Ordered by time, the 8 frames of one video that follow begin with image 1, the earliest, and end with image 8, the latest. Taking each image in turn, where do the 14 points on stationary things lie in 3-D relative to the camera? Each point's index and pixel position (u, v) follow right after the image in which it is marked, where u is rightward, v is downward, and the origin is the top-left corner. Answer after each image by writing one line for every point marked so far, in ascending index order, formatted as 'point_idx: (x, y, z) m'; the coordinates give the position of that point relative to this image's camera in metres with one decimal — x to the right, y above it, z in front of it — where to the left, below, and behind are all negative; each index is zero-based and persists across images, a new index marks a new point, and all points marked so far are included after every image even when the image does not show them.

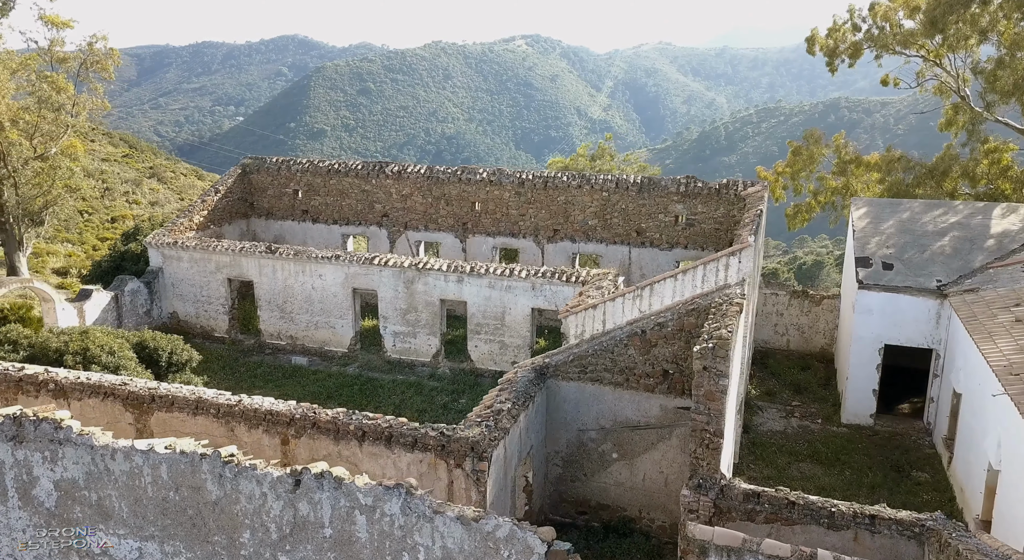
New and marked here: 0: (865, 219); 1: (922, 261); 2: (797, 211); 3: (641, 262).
0: (+6.6, +1.2, +15.2) m
1: (+6.9, +0.3, +13.7) m
2: (+6.6, +1.6, +18.9) m
3: (+2.8, +0.4, +17.6) m
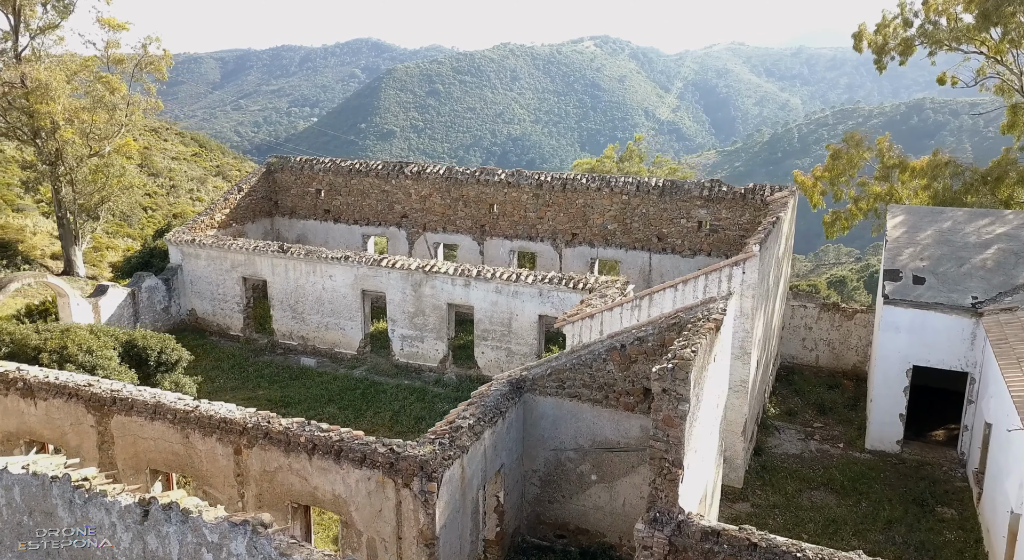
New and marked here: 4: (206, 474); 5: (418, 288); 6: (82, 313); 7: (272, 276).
0: (+6.7, +0.9, +14.0) m
1: (+6.9, +0.1, +12.6) m
2: (+7.0, +1.3, +17.7) m
3: (+3.1, +0.2, +16.8) m
4: (-3.5, -2.2, +9.2) m
5: (-1.8, -0.2, +16.0) m
6: (-8.5, -0.7, +16.2) m
7: (-5.1, +0.1, +17.3) m
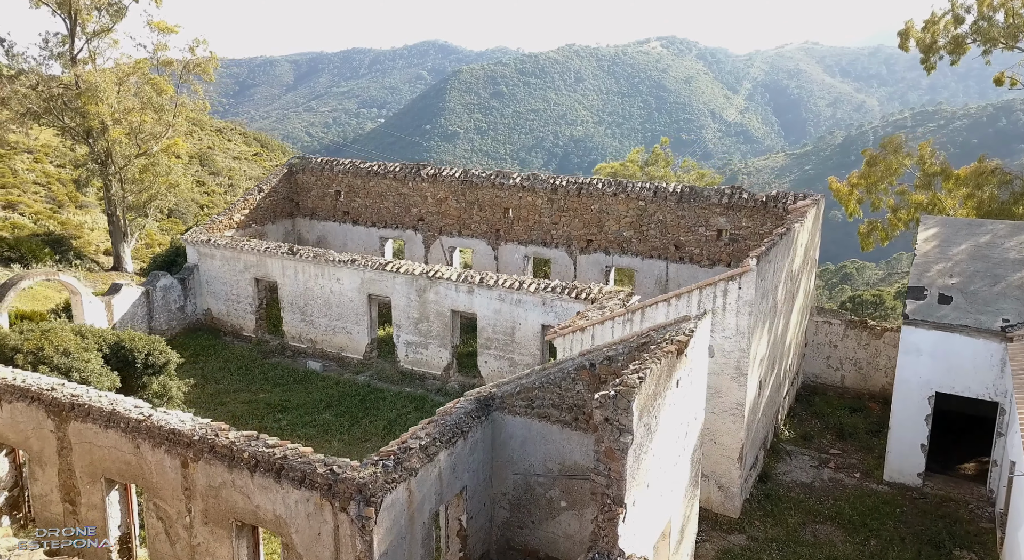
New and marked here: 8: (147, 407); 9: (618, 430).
0: (+6.6, +0.6, +12.9) m
1: (+6.7, -0.2, +11.4) m
2: (+7.3, +1.1, +16.6) m
3: (+3.3, 0.0, +16.0) m
4: (-3.9, -2.3, +8.9) m
5: (-1.7, -0.3, +15.6) m
6: (-8.3, -0.6, +16.3) m
7: (-4.8, +0.1, +17.2) m
8: (-4.2, -1.5, +9.3) m
9: (+0.9, -1.2, +6.7) m
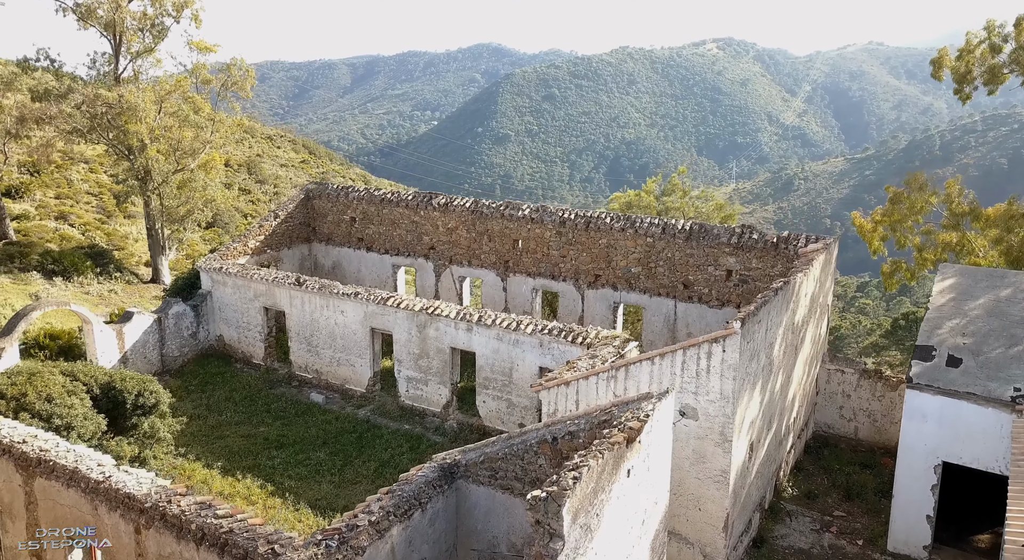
0: (+6.5, -0.2, +12.1) m
1: (+6.4, -1.0, +10.6) m
2: (+7.4, +0.2, +15.7) m
3: (+3.3, -0.7, +15.4) m
4: (-4.4, -2.9, +8.9) m
5: (-1.7, -0.9, +15.3) m
6: (-8.2, -1.2, +16.5) m
7: (-4.7, -0.6, +17.2) m
8: (-4.6, -2.1, +9.3) m
9: (+0.3, -2.0, +6.4) m
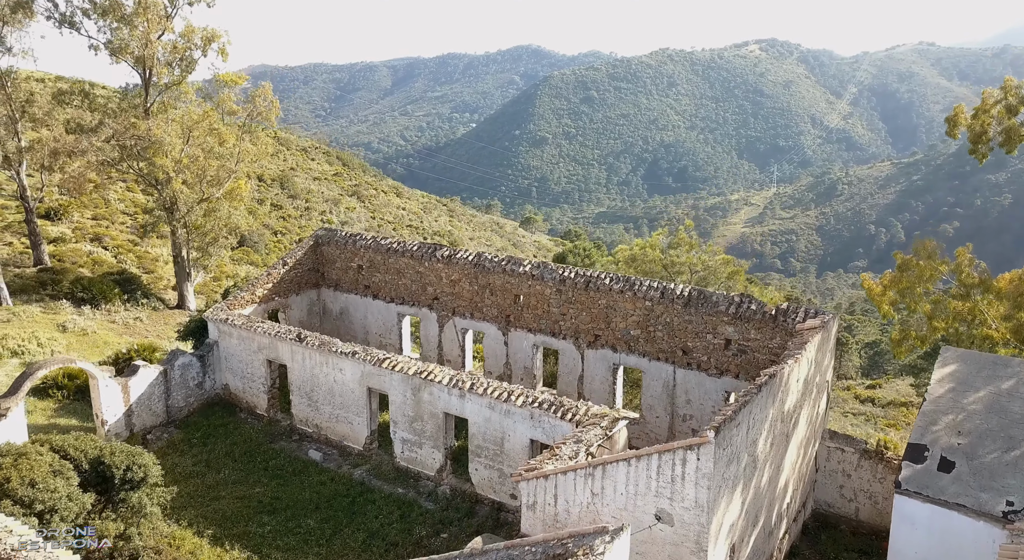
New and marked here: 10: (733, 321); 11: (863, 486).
0: (+6.2, -1.4, +11.6) m
1: (+6.1, -2.3, +10.1) m
2: (+7.3, -1.0, +15.2) m
3: (+3.2, -1.9, +15.0) m
4: (-4.8, -4.1, +9.0) m
5: (-1.8, -2.1, +15.3) m
6: (-8.3, -2.4, +16.8) m
7: (-4.7, -1.7, +17.2) m
8: (-5.0, -3.3, +9.4) m
9: (-0.3, -3.2, +6.2) m
10: (+3.9, -0.7, +14.3) m
11: (+5.8, -3.4, +13.4) m
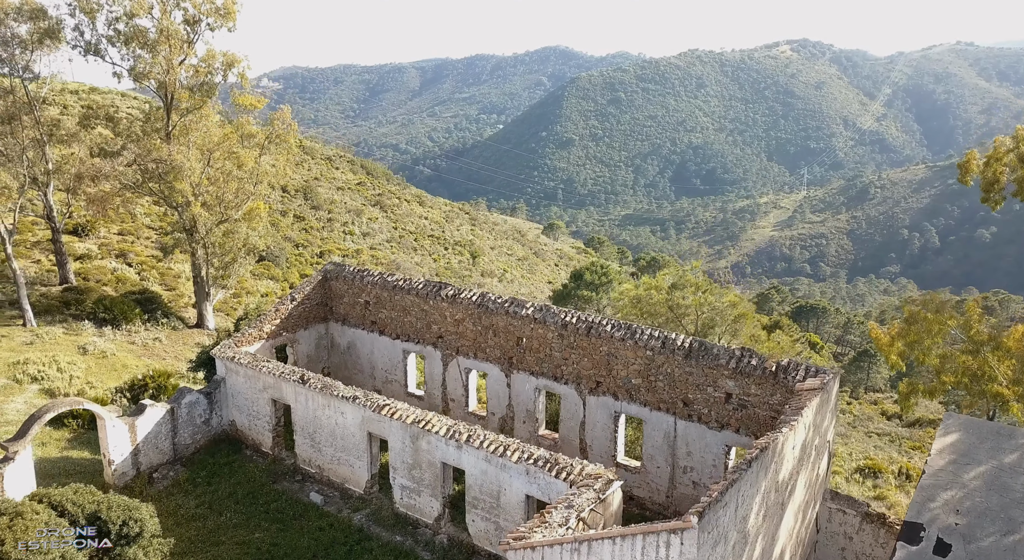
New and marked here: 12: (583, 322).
0: (+6.0, -2.4, +11.3) m
1: (+5.9, -3.2, +9.8) m
2: (+7.3, -1.9, +14.8) m
3: (+3.2, -2.9, +14.8) m
4: (-5.1, -5.0, +9.0) m
5: (-1.8, -3.0, +15.2) m
6: (-8.2, -3.2, +17.0) m
7: (-4.6, -2.6, +17.3) m
8: (-5.2, -4.2, +9.5) m
9: (-0.7, -4.2, +6.1) m
10: (+3.8, -1.6, +14.0) m
11: (+5.7, -4.3, +13.0) m
12: (+1.4, -0.9, +16.0) m
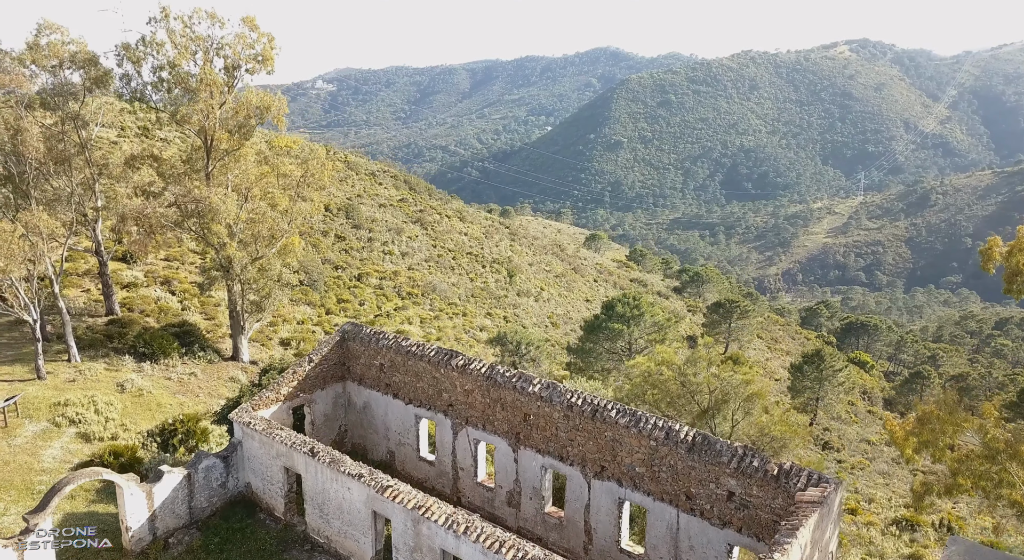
0: (+5.8, -4.0, +10.8) m
1: (+5.5, -4.9, +9.3) m
2: (+7.3, -3.6, +14.2) m
3: (+3.2, -4.5, +14.5) m
4: (-5.5, -6.7, +9.3) m
5: (-1.8, -4.6, +15.2) m
6: (-8.1, -4.7, +17.4) m
7: (-4.5, -4.2, +17.5) m
8: (-5.6, -5.8, +9.7) m
9: (-1.2, -5.8, +6.1) m
10: (+3.8, -3.3, +13.7) m
11: (+5.5, -5.9, +12.6) m
12: (+1.5, -2.4, +15.8) m
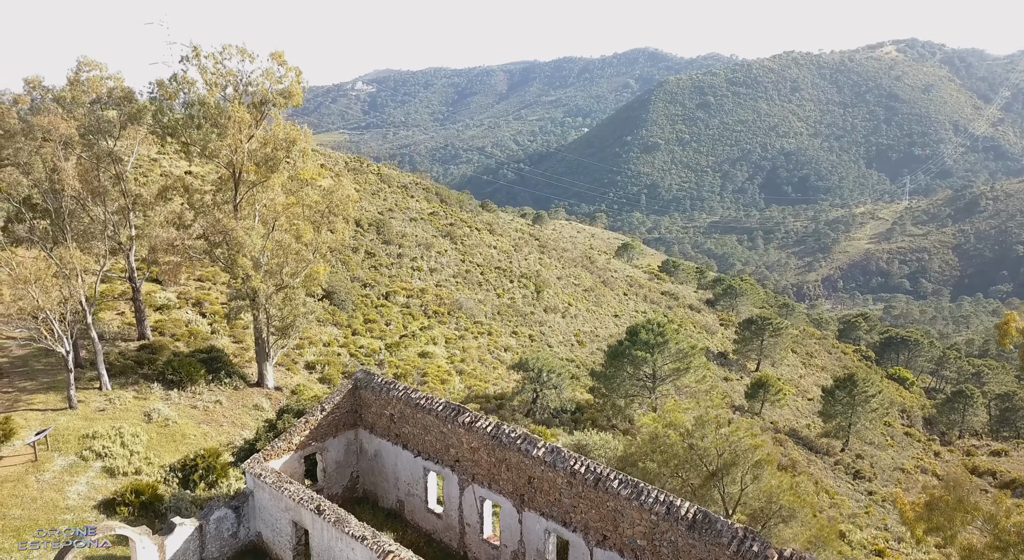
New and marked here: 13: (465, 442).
0: (+5.6, -5.3, +10.4) m
1: (+5.2, -6.2, +9.0) m
2: (+7.2, -4.9, +13.8) m
3: (+3.1, -5.8, +14.3) m
4: (-5.8, -8.0, +9.5) m
5: (-1.8, -5.9, +15.2) m
6: (-8.0, -6.0, +17.8) m
7: (-4.3, -5.4, +17.6) m
8: (-5.9, -7.1, +9.9) m
9: (-1.7, -7.1, +6.1) m
10: (+3.7, -4.6, +13.4) m
11: (+5.4, -7.2, +12.2) m
12: (+1.5, -3.7, +15.6) m
13: (-1.1, -3.6, +18.1) m
